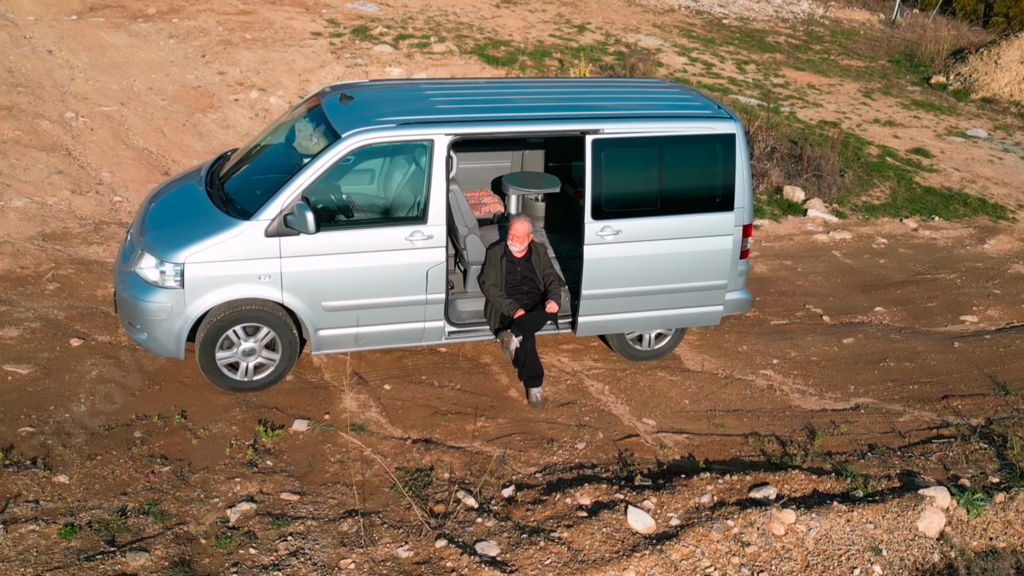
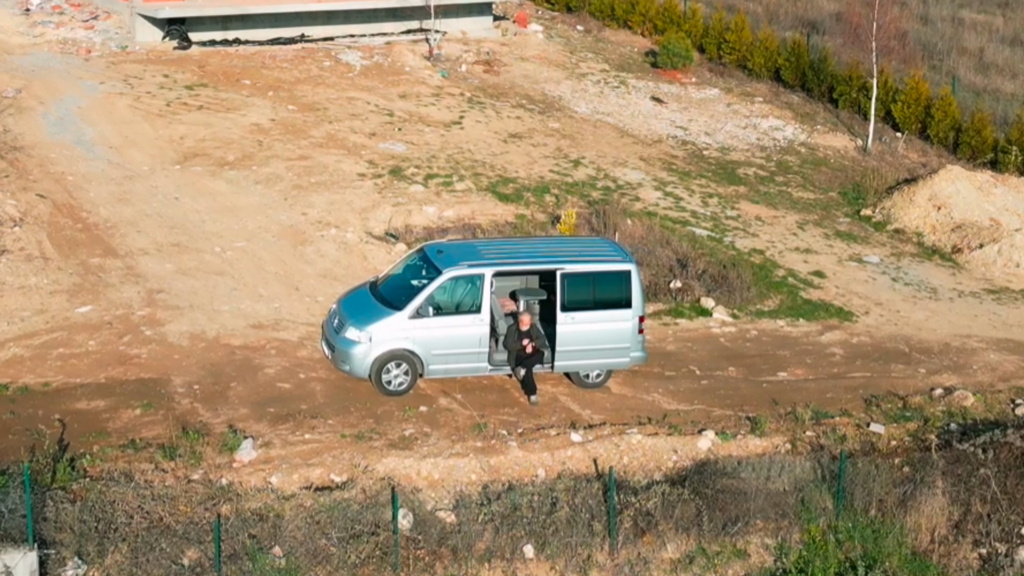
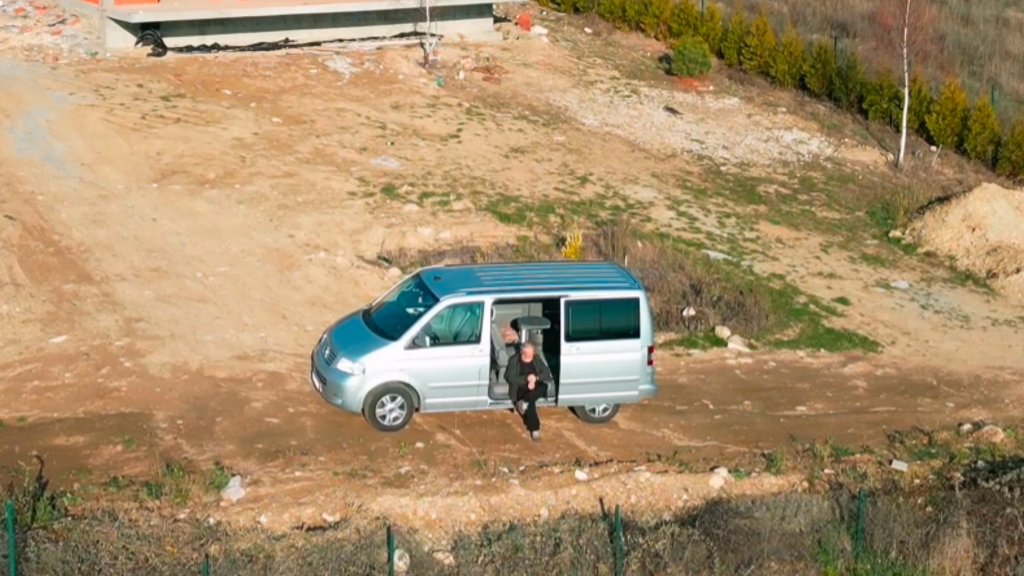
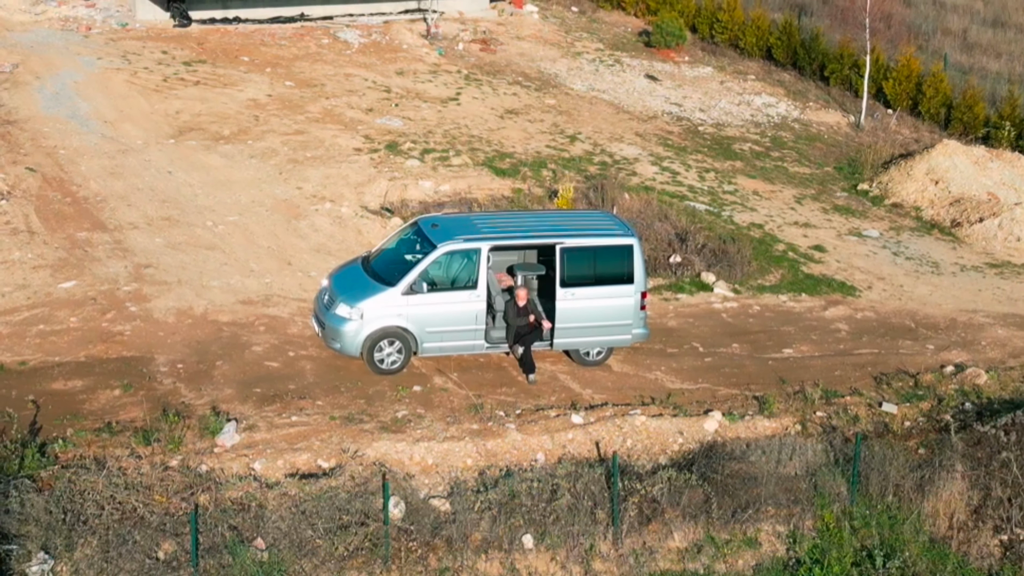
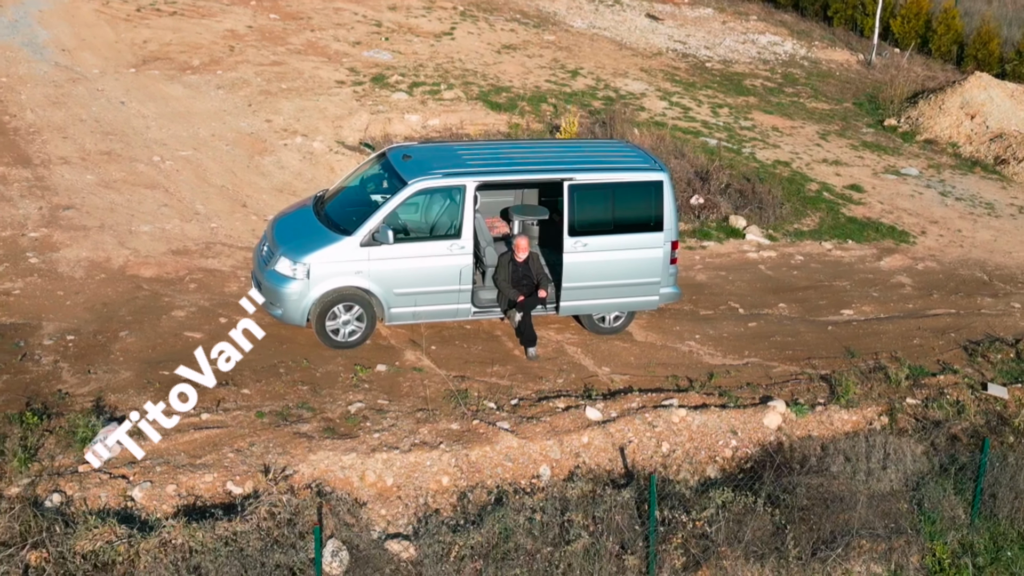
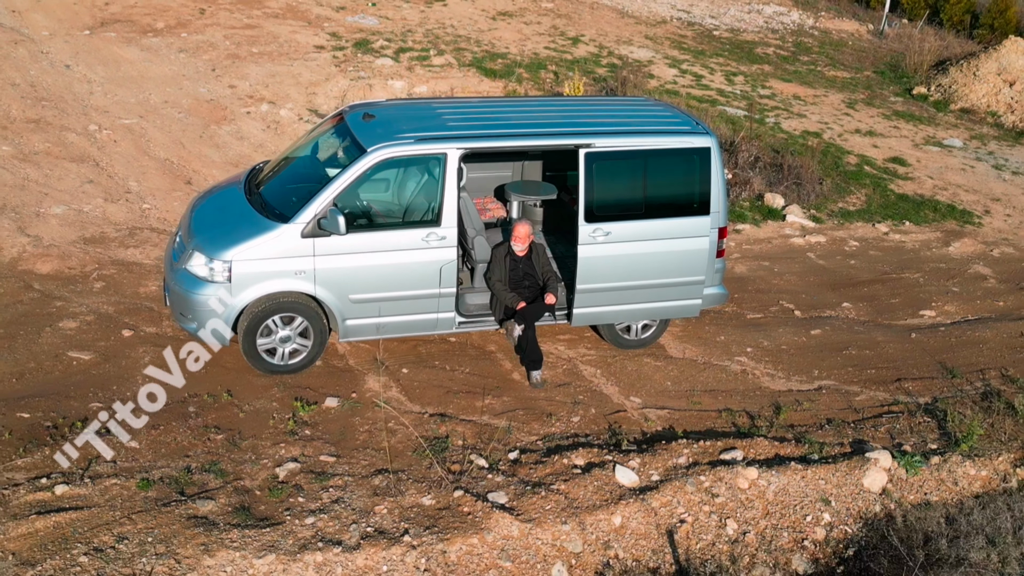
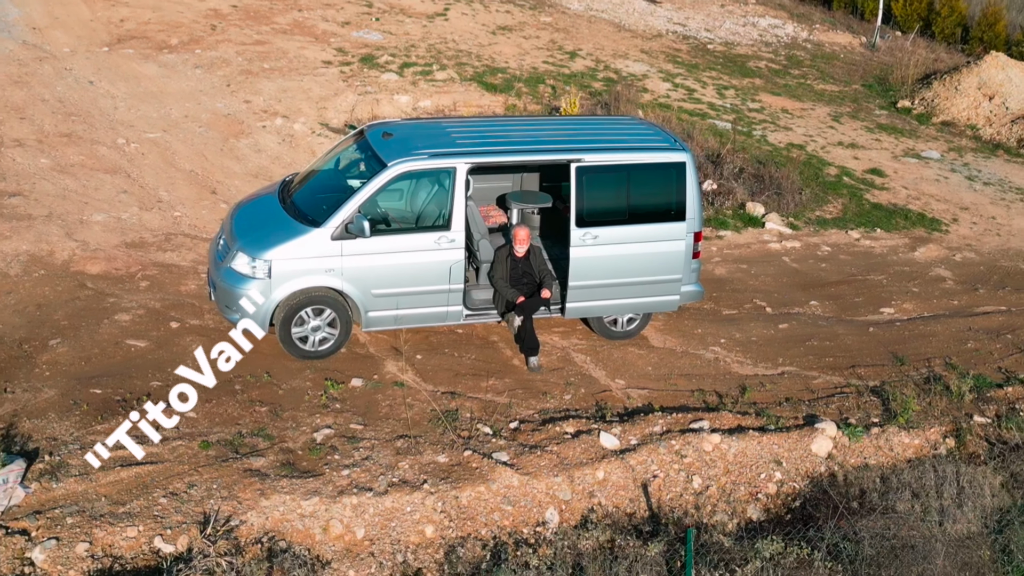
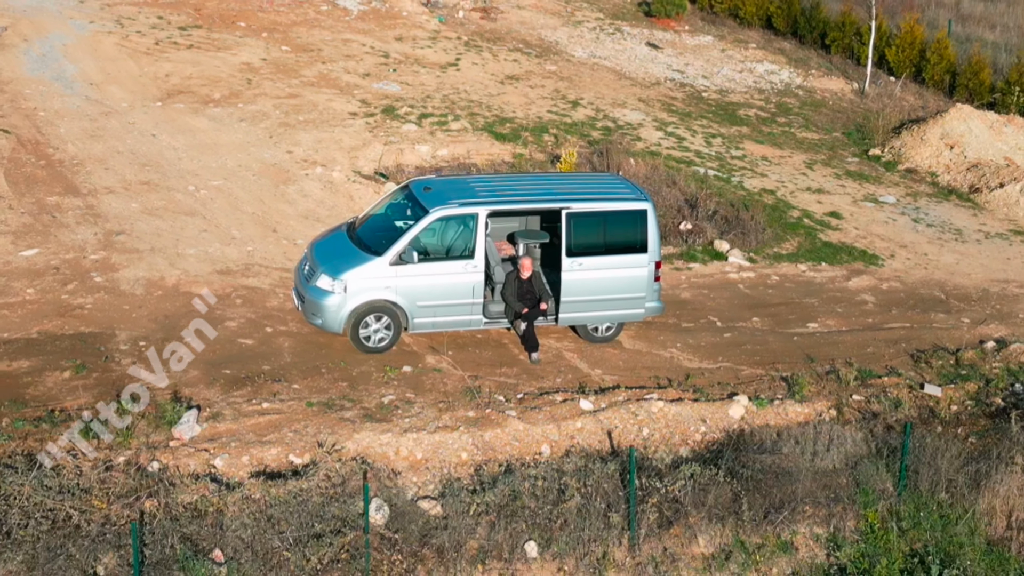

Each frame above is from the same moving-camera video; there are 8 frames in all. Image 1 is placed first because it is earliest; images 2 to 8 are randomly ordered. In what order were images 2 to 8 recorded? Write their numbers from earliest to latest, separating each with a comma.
6, 7, 5, 8, 4, 2, 3
